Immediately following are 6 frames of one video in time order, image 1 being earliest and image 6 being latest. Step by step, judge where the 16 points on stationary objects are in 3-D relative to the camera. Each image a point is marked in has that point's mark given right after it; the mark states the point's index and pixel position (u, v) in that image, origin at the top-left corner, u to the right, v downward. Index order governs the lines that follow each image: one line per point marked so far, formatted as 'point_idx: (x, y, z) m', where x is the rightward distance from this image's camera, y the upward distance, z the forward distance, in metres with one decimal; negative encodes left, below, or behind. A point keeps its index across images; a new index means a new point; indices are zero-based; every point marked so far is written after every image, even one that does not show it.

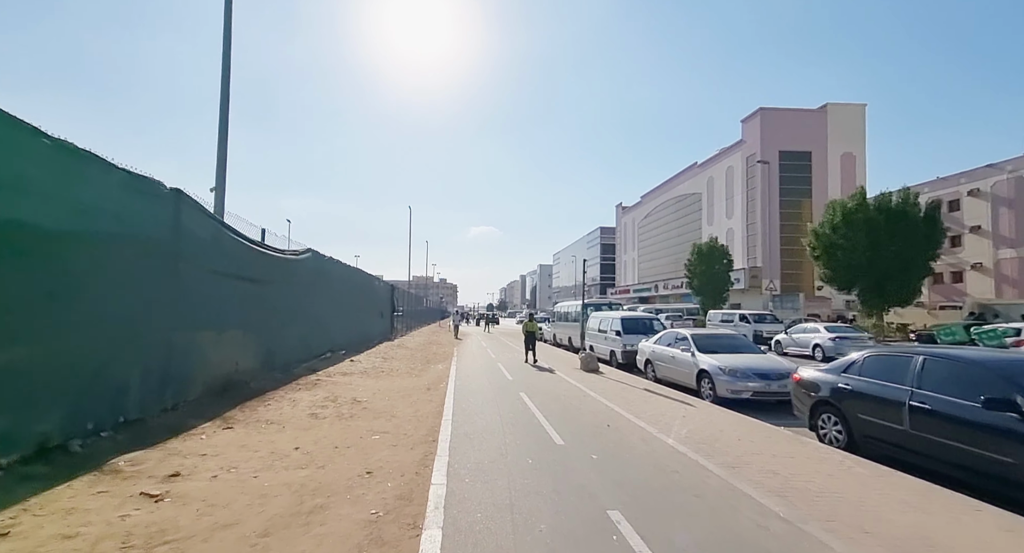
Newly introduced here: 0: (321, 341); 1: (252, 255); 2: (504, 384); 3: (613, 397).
0: (-6.1, -2.0, +13.8) m
1: (-5.5, +0.4, +9.2) m
2: (-0.2, -2.8, +11.2) m
3: (+2.2, -2.6, +9.3) m
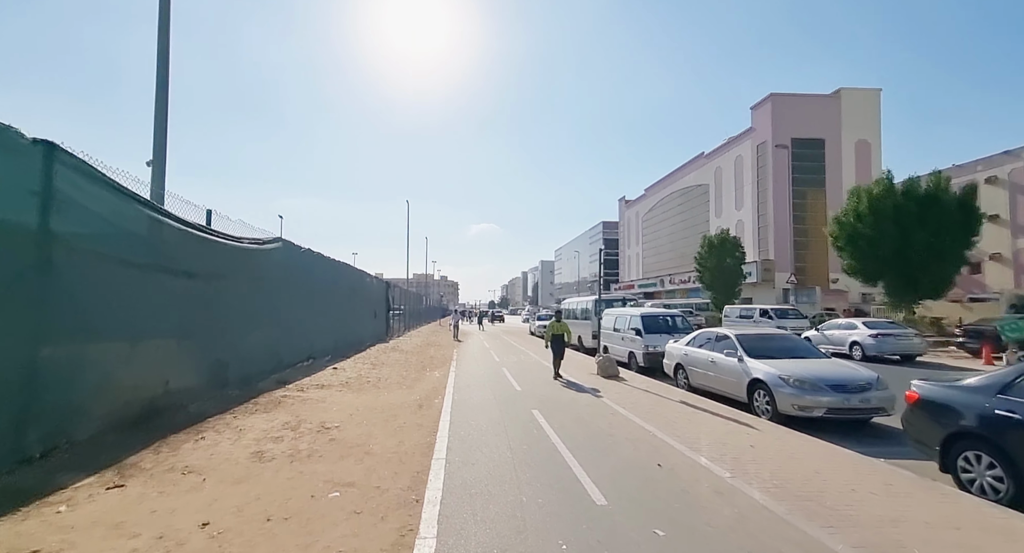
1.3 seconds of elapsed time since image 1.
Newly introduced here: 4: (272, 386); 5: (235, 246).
0: (-5.9, -1.9, +12.0) m
1: (-5.4, +0.5, +7.3) m
2: (0.0, -2.6, +9.3) m
3: (+2.4, -2.4, +7.4) m
4: (-5.2, -2.4, +9.4) m
5: (-5.6, +0.6, +8.7) m
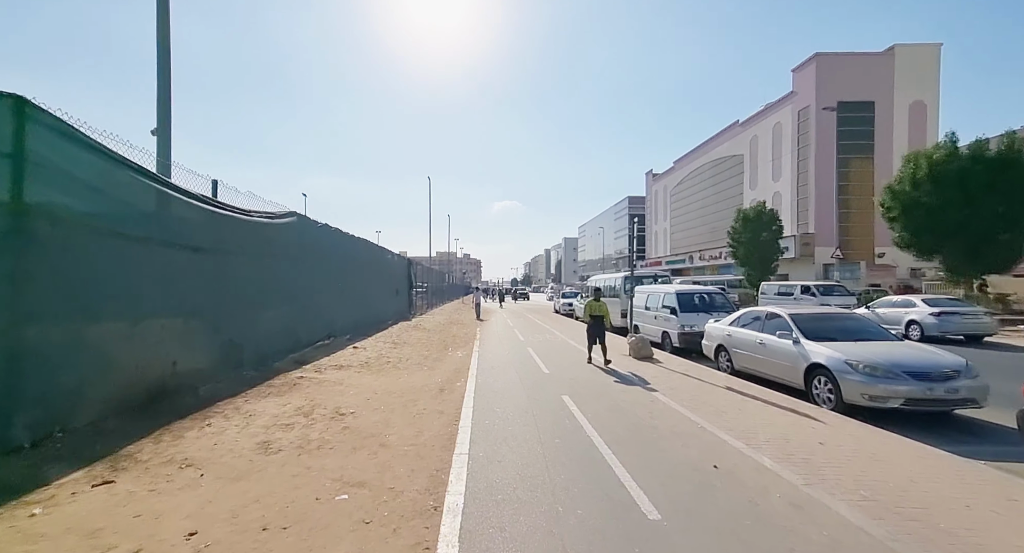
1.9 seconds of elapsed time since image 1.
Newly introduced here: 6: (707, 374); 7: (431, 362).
0: (-5.2, -1.3, +11.6) m
1: (-4.9, +0.9, +6.8) m
2: (+0.6, -2.1, +8.7) m
3: (+2.8, -2.0, +6.7) m
4: (-4.6, -1.9, +9.1) m
5: (-5.1, +1.1, +8.2) m
6: (+4.2, -2.1, +9.4) m
7: (-2.0, -2.1, +10.8) m
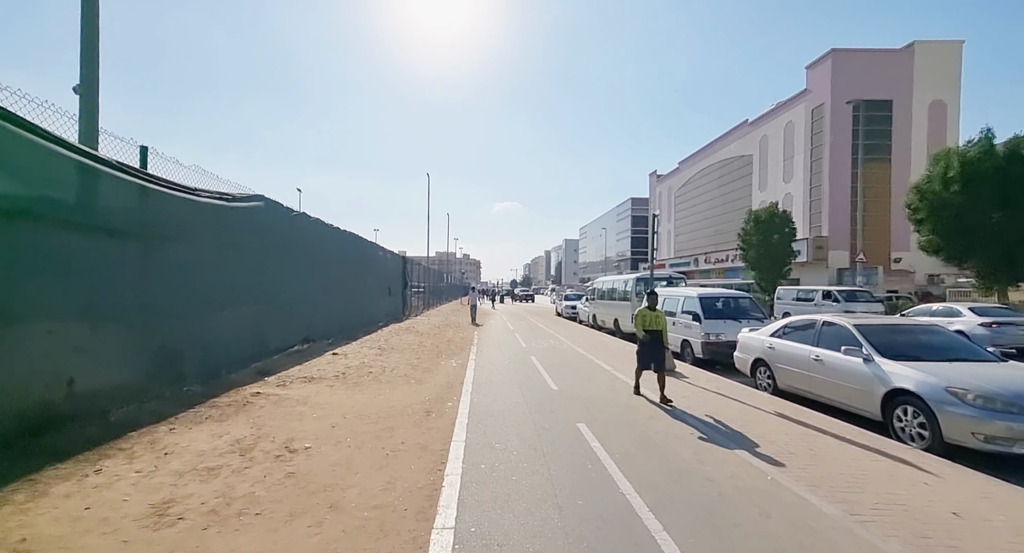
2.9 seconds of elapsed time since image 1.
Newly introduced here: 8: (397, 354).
0: (-5.2, -1.2, +10.2) m
1: (-4.8, +1.0, +5.4) m
2: (+0.6, -2.1, +7.2) m
3: (+2.9, -2.0, +5.2) m
4: (-4.6, -1.8, +7.6) m
5: (-5.0, +1.2, +6.8) m
6: (+4.3, -2.1, +8.0) m
7: (-2.0, -2.1, +9.3) m
8: (-3.1, -2.1, +11.6) m
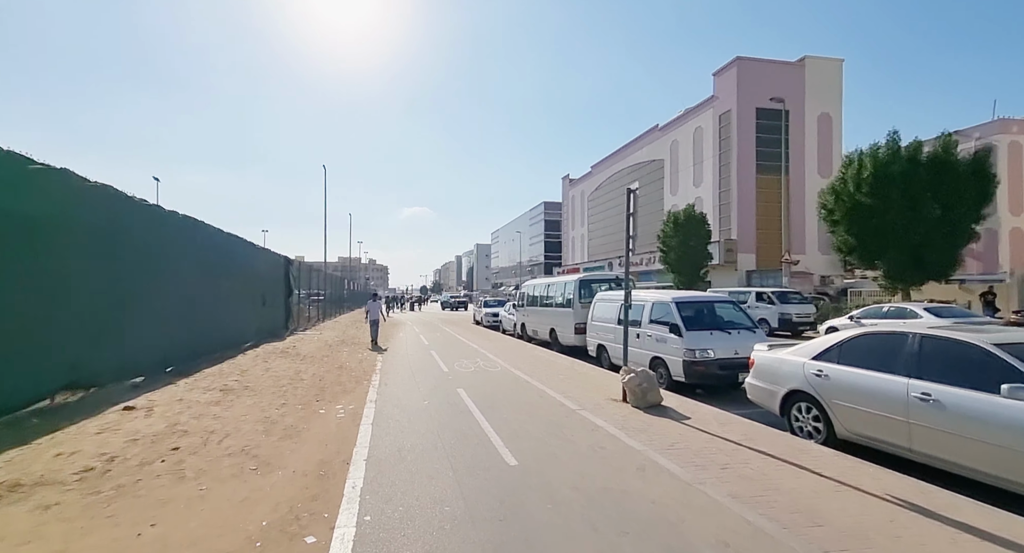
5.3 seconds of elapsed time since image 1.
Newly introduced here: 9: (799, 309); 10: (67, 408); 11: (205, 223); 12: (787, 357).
0: (-6.3, -1.2, +5.6) m
1: (-5.0, +1.1, +1.0) m
2: (0.0, -2.0, +3.8) m
3: (+2.6, -1.9, +2.3) m
4: (-5.2, -1.8, +3.2) m
5: (-5.4, +1.2, +2.3) m
6: (+3.4, -2.1, +5.3) m
7: (-3.0, -2.1, +5.4) m
8: (-4.5, -2.1, +7.5) m
9: (+12.8, -1.5, +19.6) m
10: (-6.4, -1.9, +6.5) m
11: (-8.1, +1.4, +11.5) m
12: (+3.9, -1.1, +6.2) m
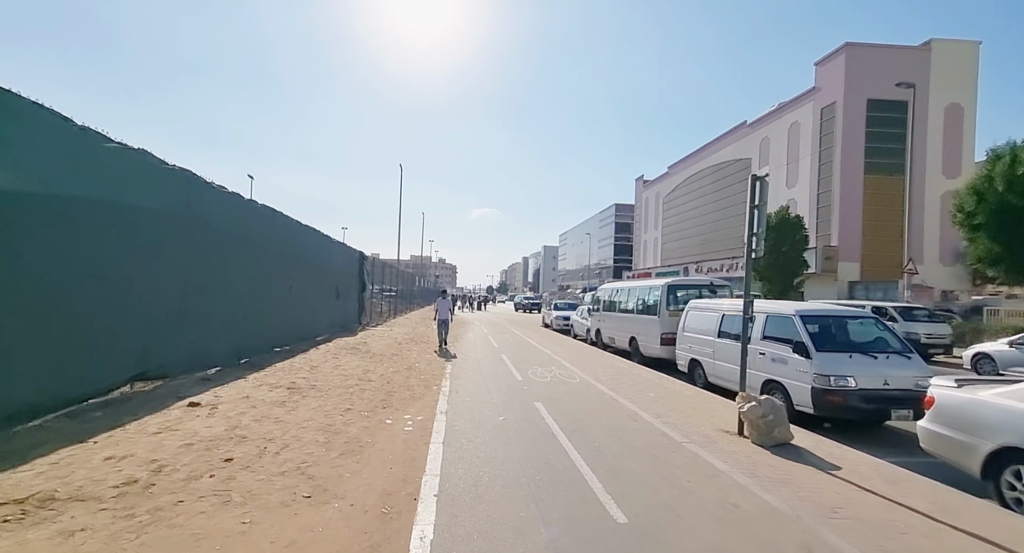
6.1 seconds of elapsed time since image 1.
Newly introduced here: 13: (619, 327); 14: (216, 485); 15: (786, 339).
0: (-5.2, -1.0, +5.4) m
1: (-4.5, +1.3, +0.7) m
2: (+0.8, -2.0, +2.7) m
3: (+3.1, -2.0, +0.9) m
4: (-4.4, -1.6, +2.8) m
5: (-4.7, +1.4, +2.0) m
6: (+4.4, -2.2, +3.7) m
7: (-1.9, -2.0, +4.7) m
8: (-3.2, -2.0, +7.0) m
9: (+15.7, -2.0, +16.5) m
10: (-5.2, -1.7, +6.3) m
11: (-6.0, +1.6, +11.5) m
12: (+5.0, -1.3, +4.6) m
13: (+3.8, -1.8, +15.6) m
14: (-2.6, -1.9, +3.9) m
15: (+4.9, -1.1, +7.8) m
